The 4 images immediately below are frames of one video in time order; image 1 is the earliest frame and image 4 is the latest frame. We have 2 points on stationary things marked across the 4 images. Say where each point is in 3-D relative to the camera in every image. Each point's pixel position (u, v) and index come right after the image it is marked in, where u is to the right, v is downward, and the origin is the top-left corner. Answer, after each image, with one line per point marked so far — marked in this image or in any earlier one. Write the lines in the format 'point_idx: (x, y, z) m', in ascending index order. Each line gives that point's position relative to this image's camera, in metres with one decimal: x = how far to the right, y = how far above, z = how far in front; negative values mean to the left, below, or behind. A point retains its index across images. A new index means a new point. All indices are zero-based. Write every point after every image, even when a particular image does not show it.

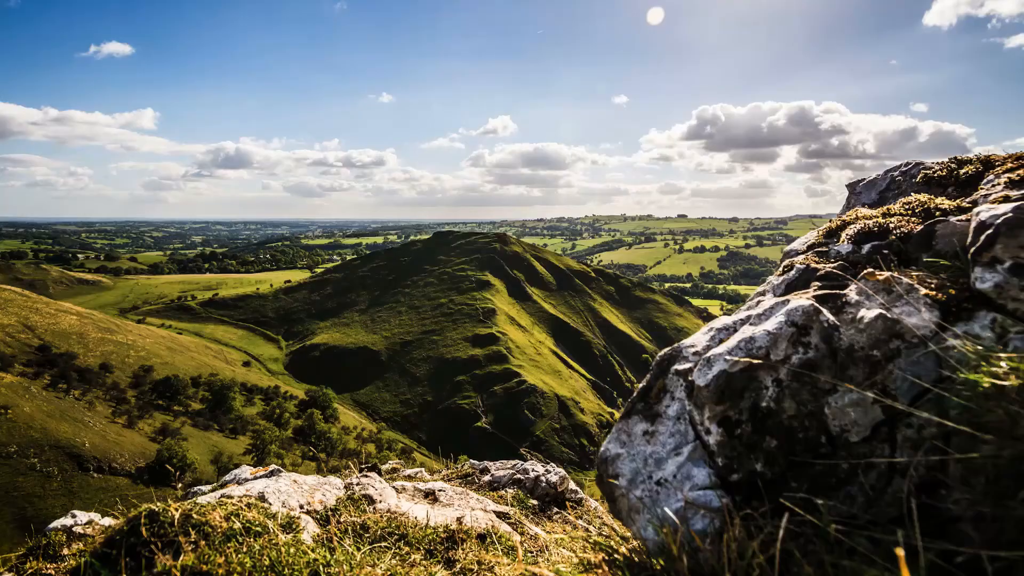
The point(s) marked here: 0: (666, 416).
0: (+1.4, -1.1, +4.1) m
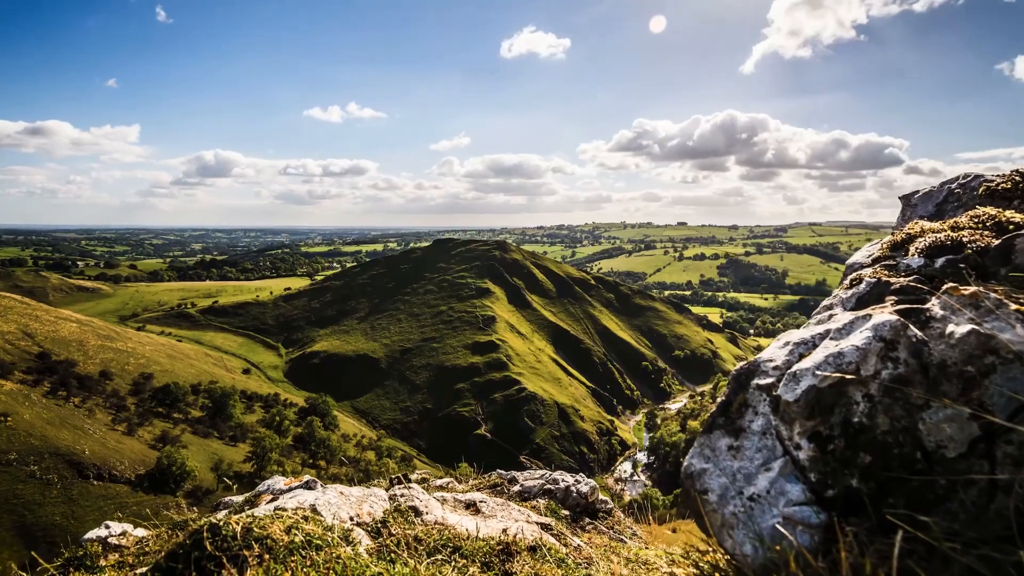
0: (+2.1, -1.3, +4.1) m
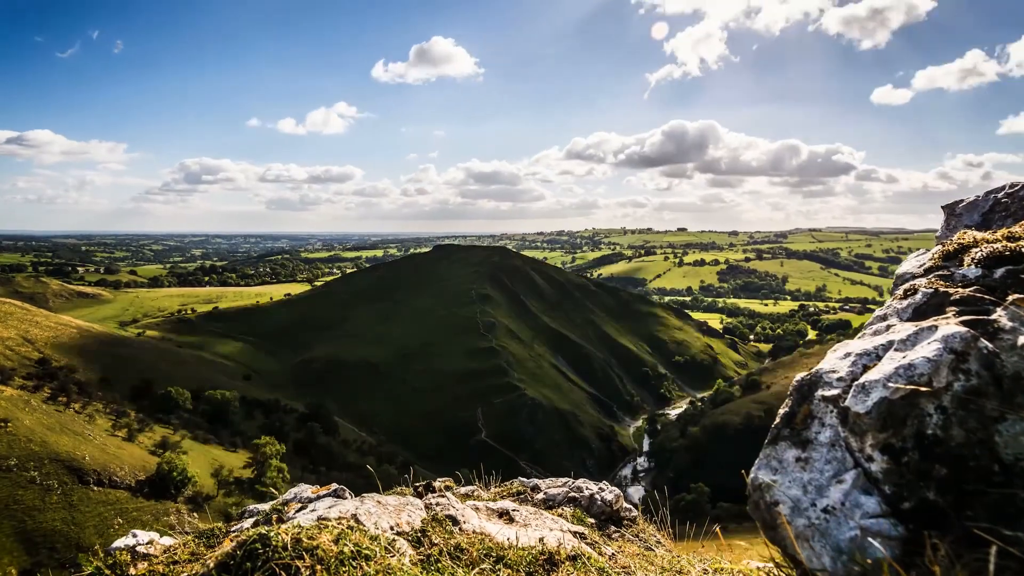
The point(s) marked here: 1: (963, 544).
0: (+2.6, -1.4, +4.1) m
1: (+3.1, -1.7, +3.1) m
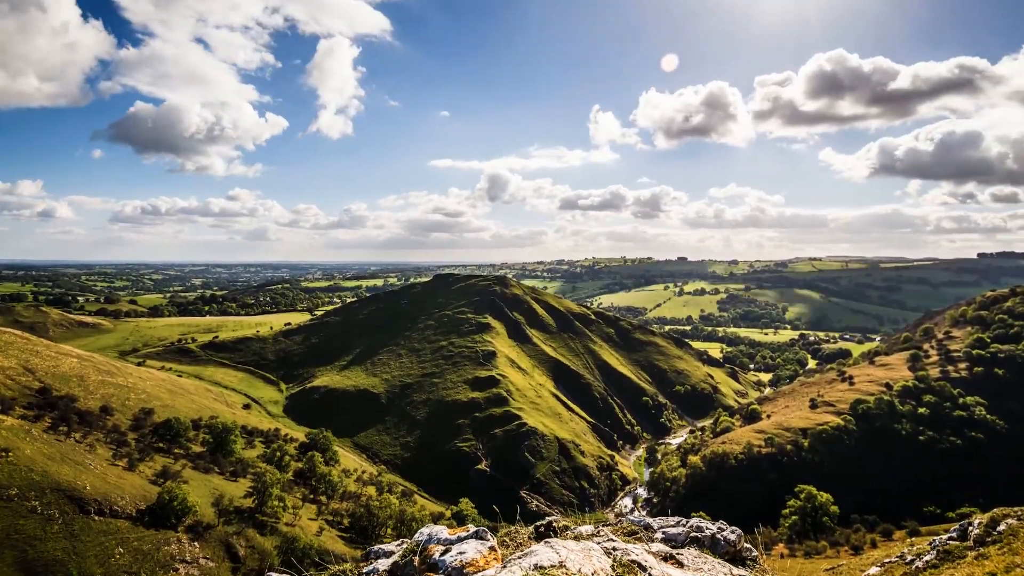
0: (+5.4, -1.9, +4.1) m
1: (+5.8, -2.2, +3.2) m
